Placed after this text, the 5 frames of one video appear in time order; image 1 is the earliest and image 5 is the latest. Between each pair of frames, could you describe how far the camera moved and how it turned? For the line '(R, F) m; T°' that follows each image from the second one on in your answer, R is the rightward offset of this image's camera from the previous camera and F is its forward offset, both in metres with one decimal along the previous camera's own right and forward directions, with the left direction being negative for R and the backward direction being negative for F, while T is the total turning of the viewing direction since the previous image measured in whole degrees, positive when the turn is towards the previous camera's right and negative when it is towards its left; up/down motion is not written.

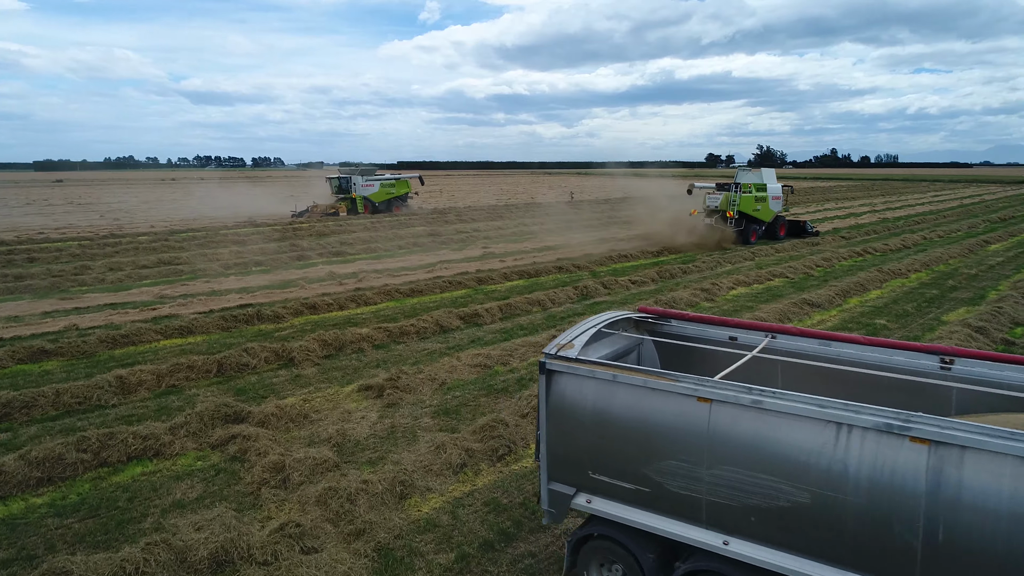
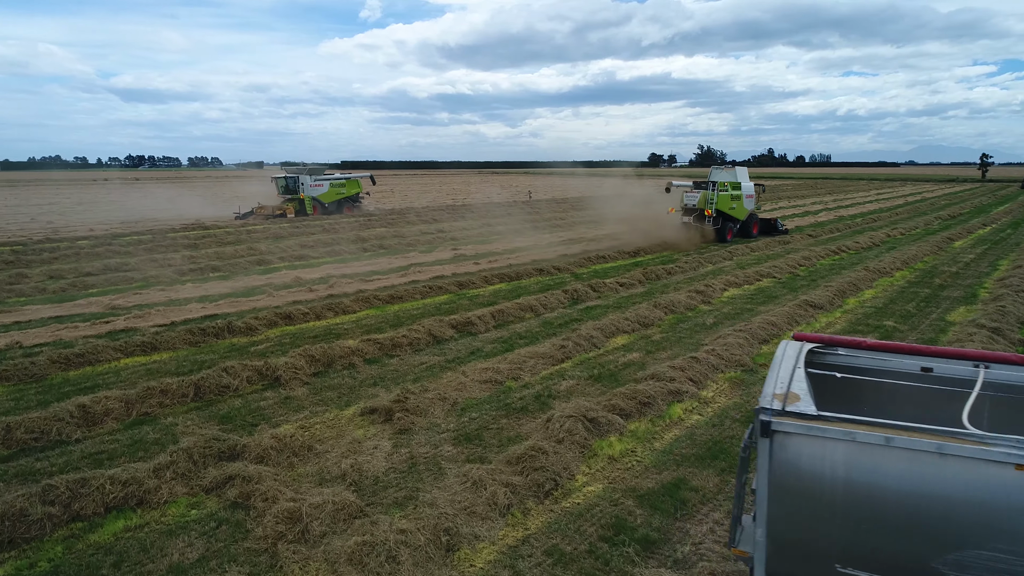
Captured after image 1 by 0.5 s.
(-0.6, +0.6) m; +4°
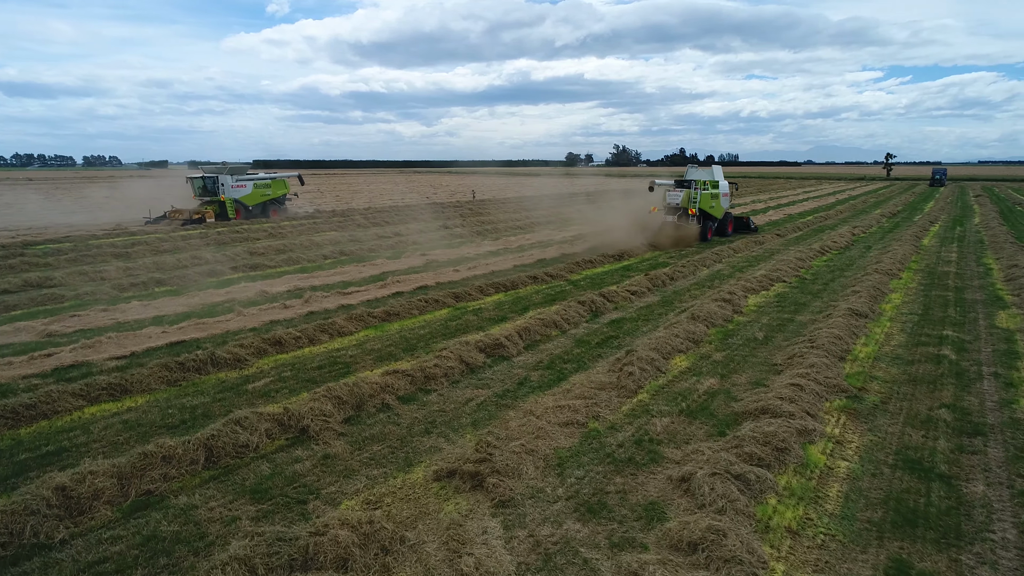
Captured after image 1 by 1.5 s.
(-1.2, +1.2) m; +6°
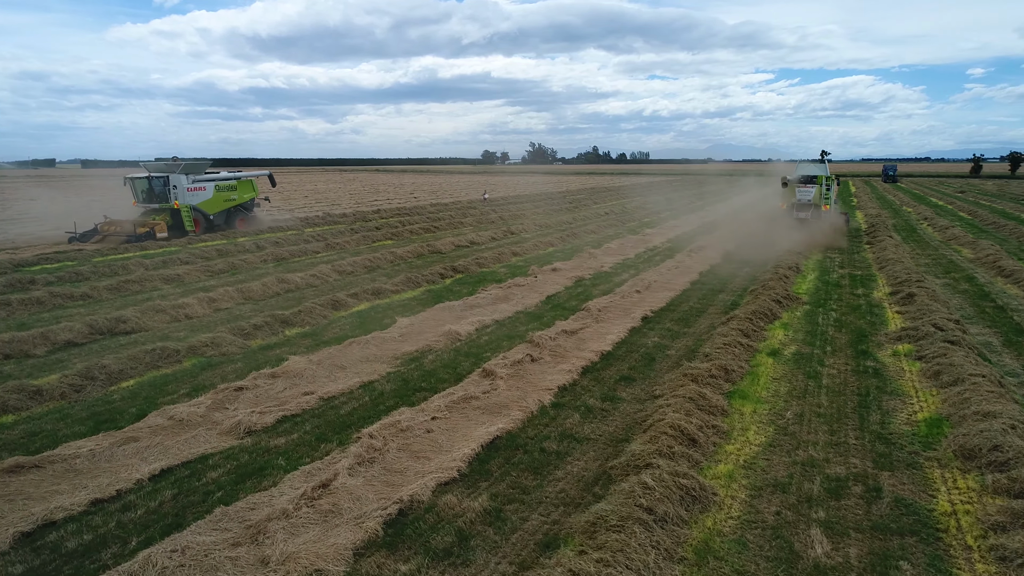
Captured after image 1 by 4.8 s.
(-4.3, +3.2) m; +7°
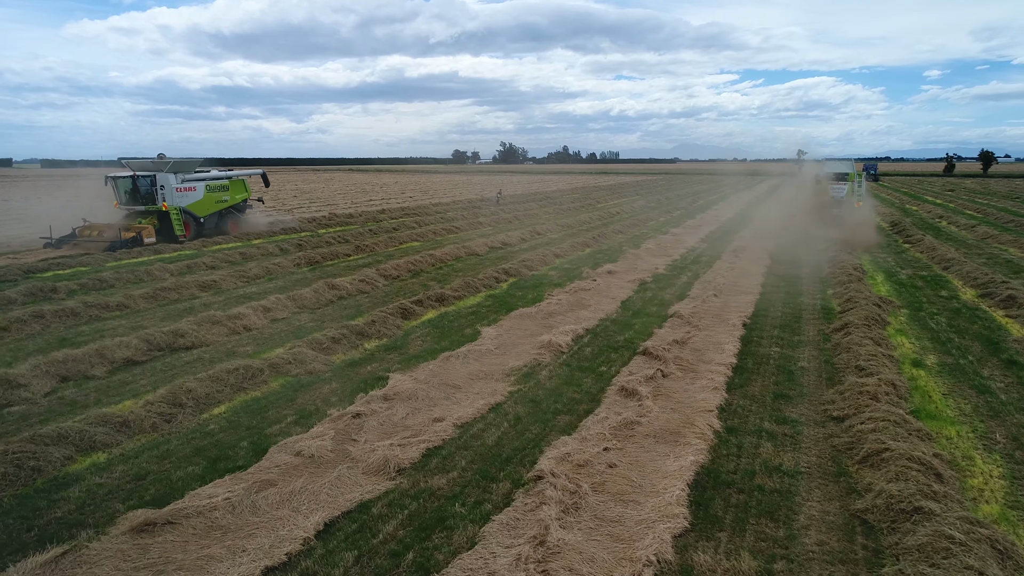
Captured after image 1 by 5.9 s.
(-1.4, +0.8) m; +2°
